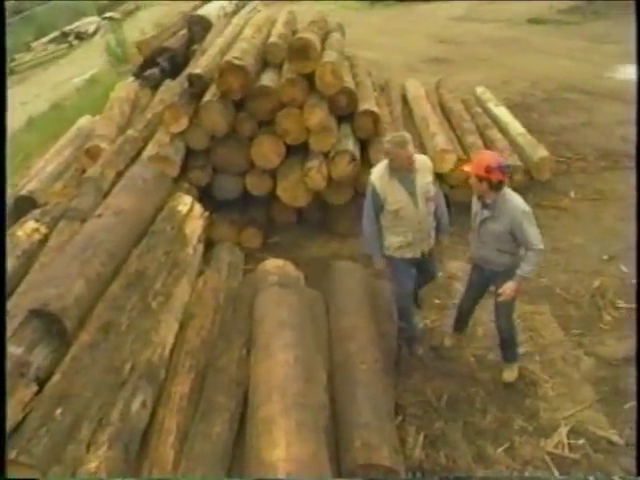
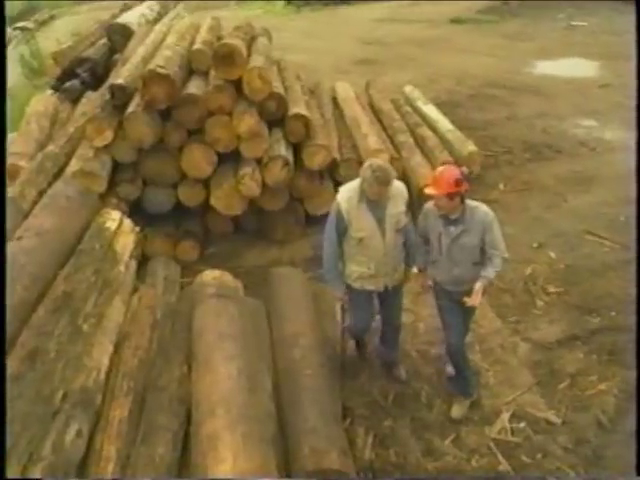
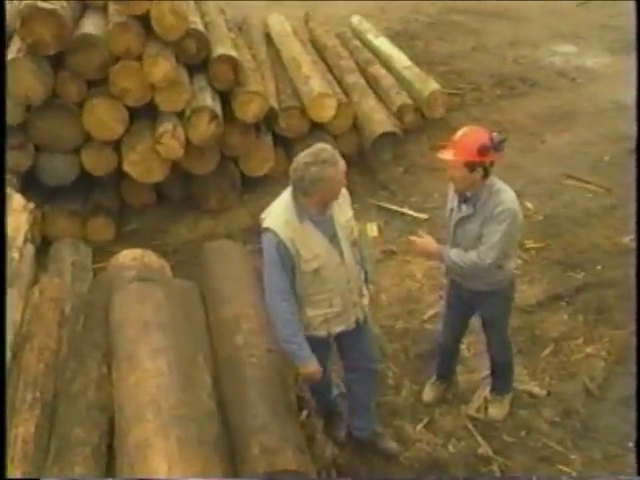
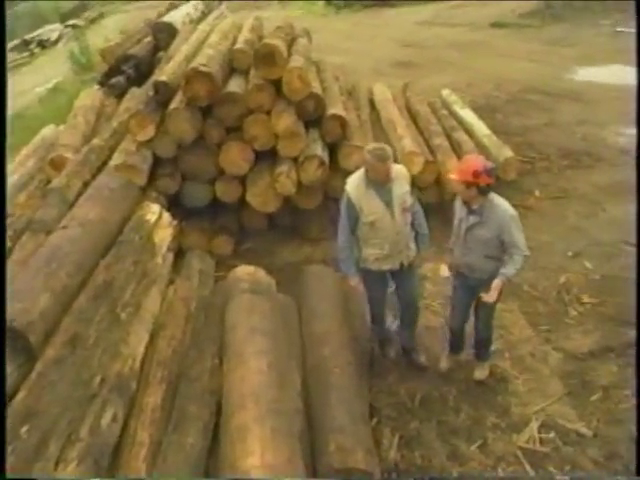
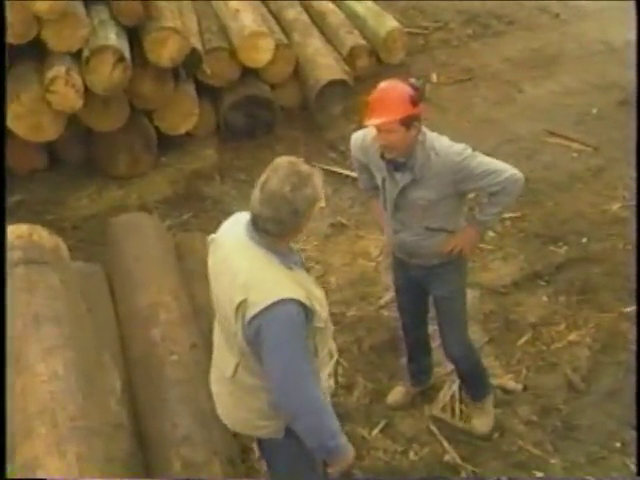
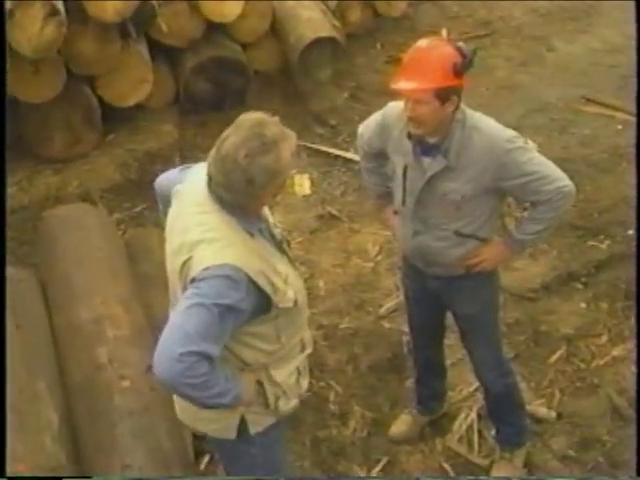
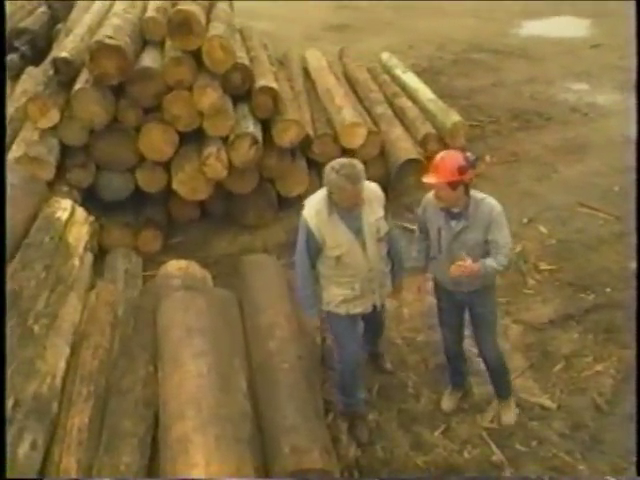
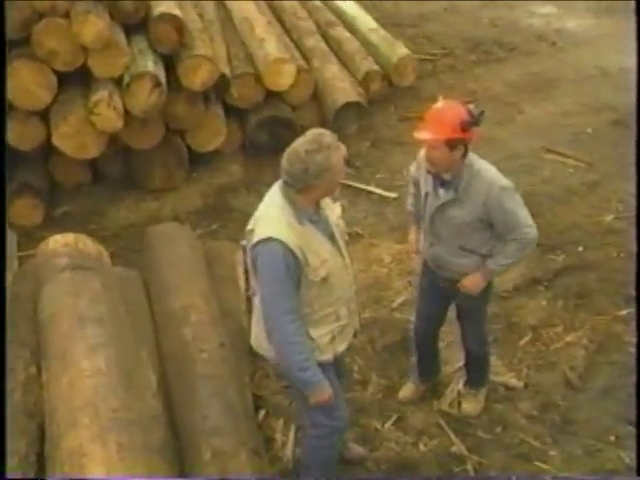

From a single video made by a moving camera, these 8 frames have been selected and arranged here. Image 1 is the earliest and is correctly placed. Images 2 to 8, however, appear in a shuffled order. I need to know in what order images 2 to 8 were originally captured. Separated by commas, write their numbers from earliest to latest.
4, 2, 7, 3, 8, 5, 6
